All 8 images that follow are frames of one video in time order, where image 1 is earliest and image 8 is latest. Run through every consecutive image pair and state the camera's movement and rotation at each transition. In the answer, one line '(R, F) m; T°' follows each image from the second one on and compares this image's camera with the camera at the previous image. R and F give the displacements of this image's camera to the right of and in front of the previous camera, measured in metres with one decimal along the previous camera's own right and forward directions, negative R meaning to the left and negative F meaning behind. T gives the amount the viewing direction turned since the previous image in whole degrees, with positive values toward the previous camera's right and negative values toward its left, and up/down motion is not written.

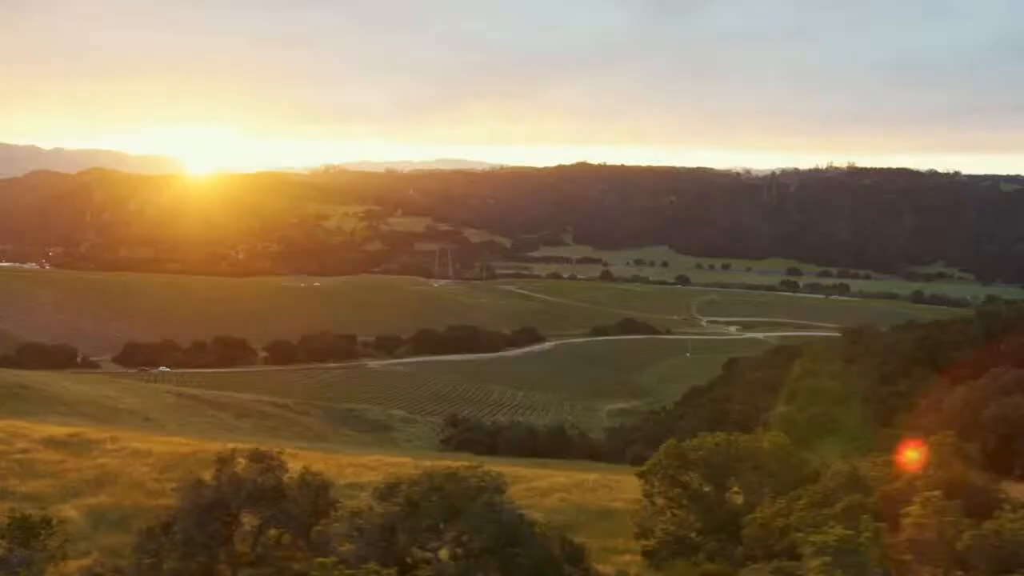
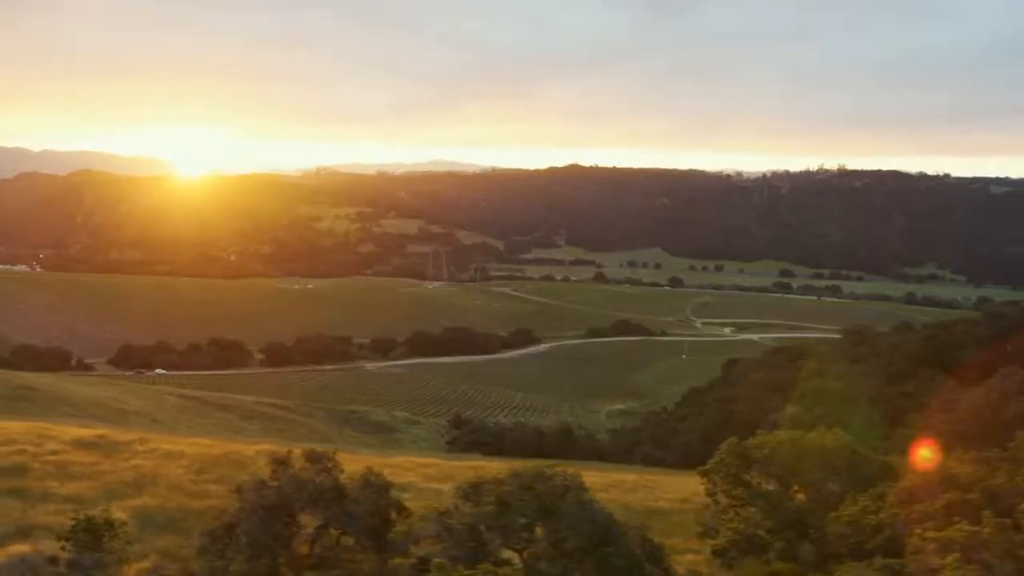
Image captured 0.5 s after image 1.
(-0.5, +0.1) m; +1°
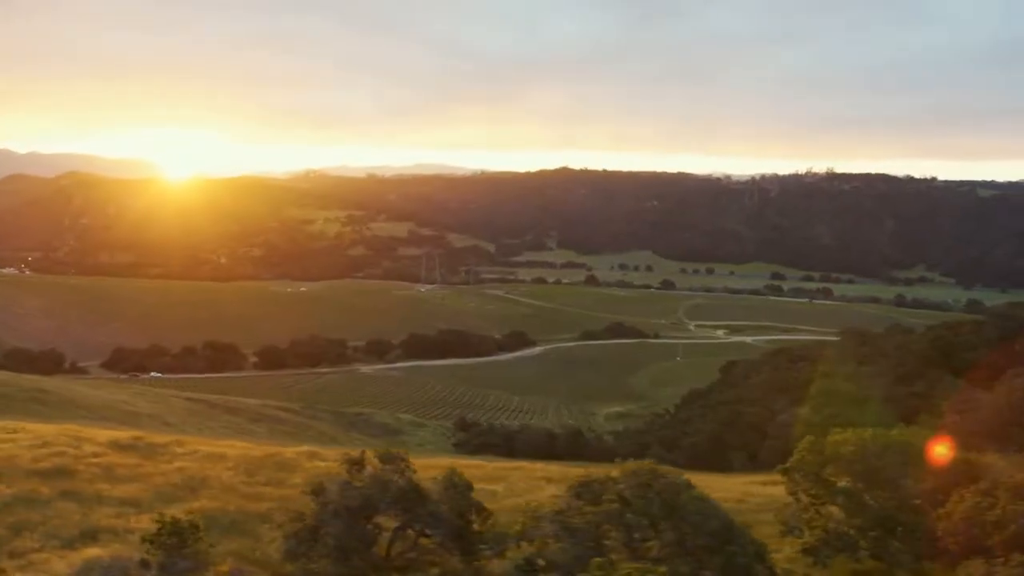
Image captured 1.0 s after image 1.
(-0.7, +0.1) m; +1°
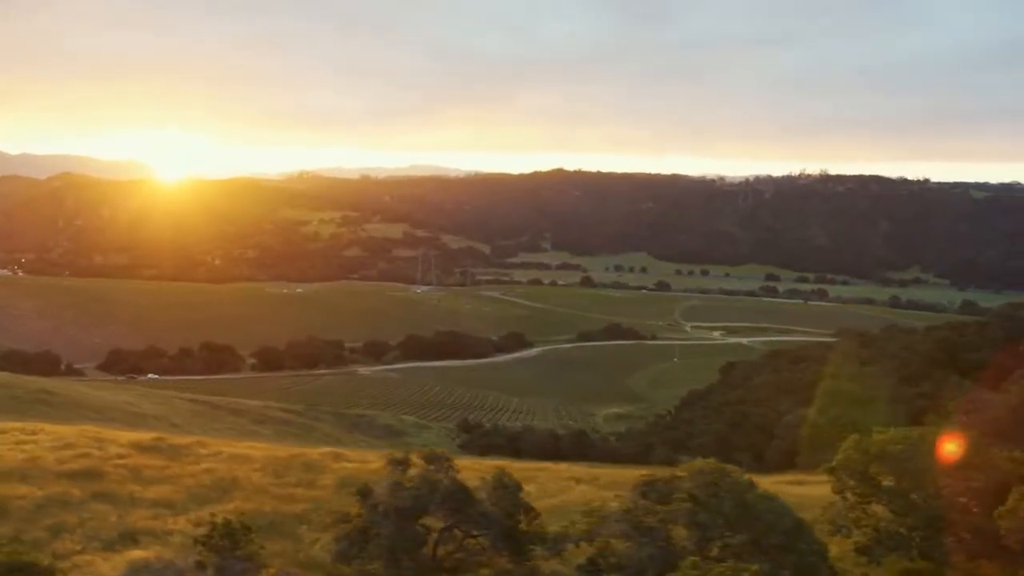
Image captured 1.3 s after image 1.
(-0.4, +0.1) m; 0°
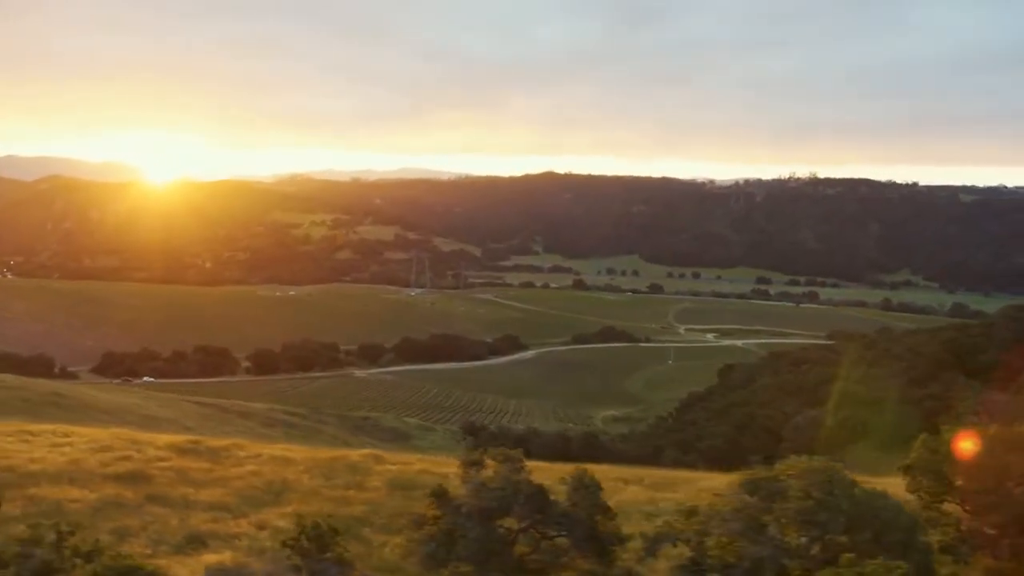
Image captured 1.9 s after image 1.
(-0.6, +0.1) m; +1°
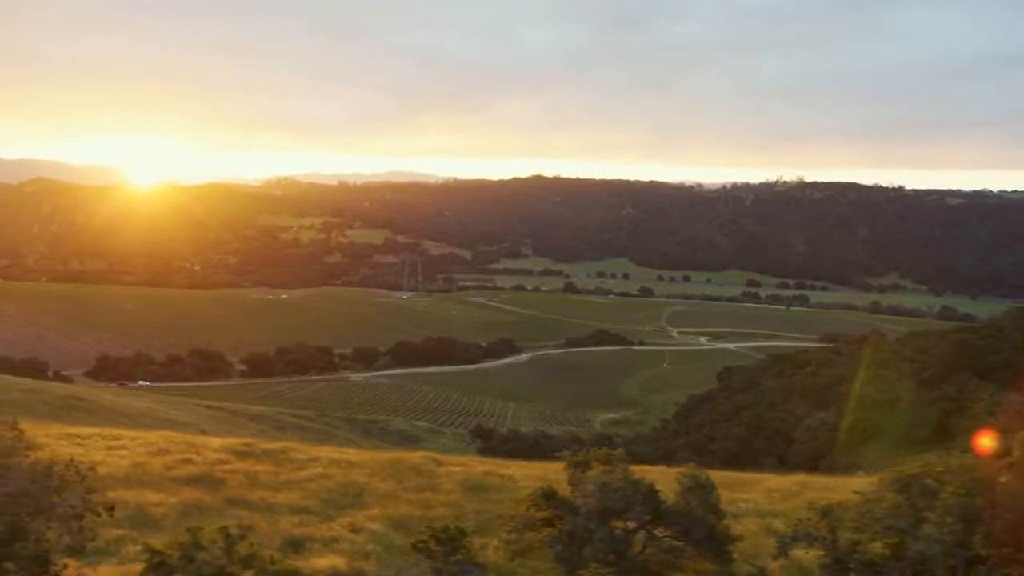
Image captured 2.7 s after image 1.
(-0.8, +0.1) m; +1°
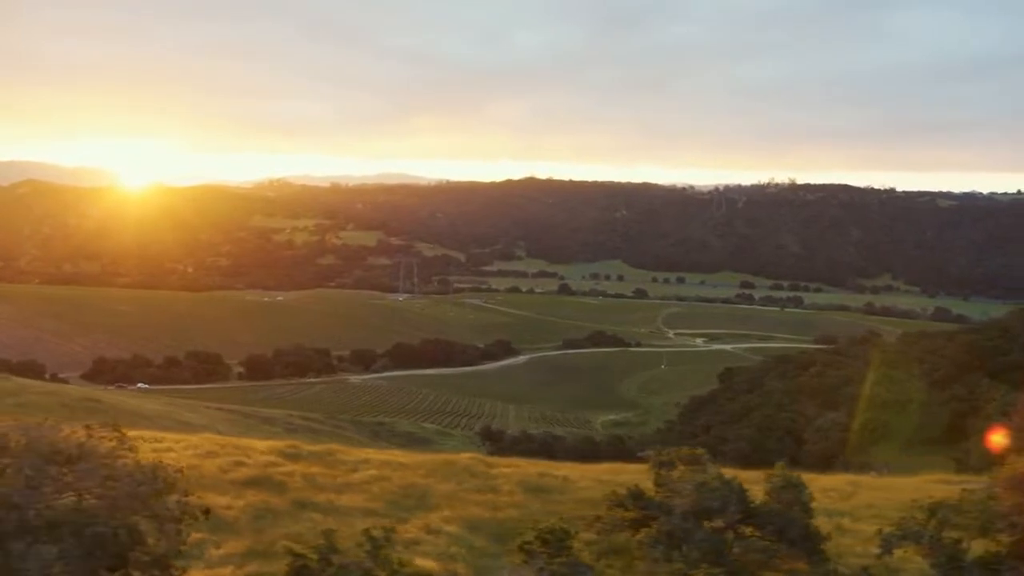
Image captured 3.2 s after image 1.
(-0.6, +0.1) m; +1°
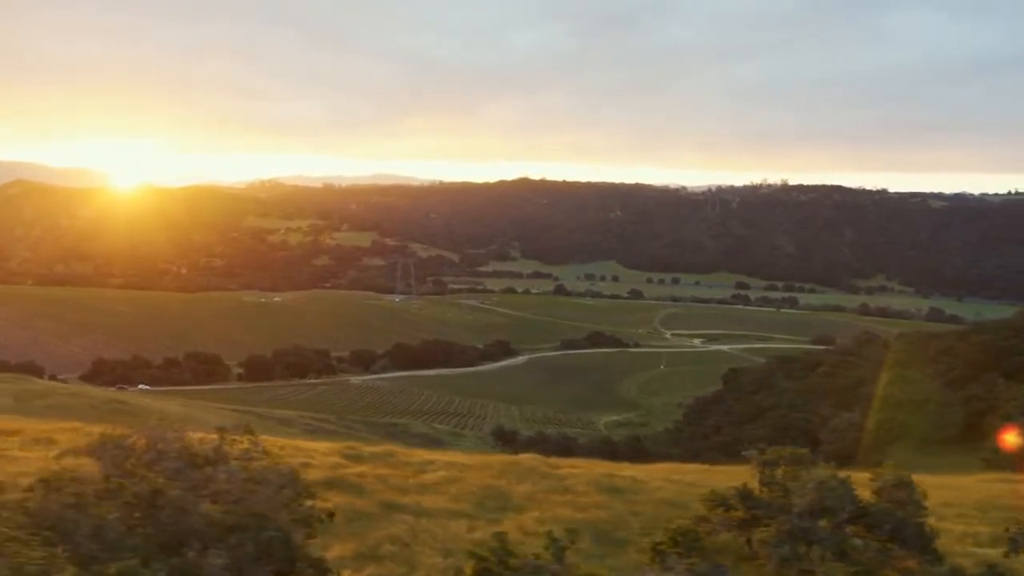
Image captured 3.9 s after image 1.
(-0.8, +0.1) m; +1°
